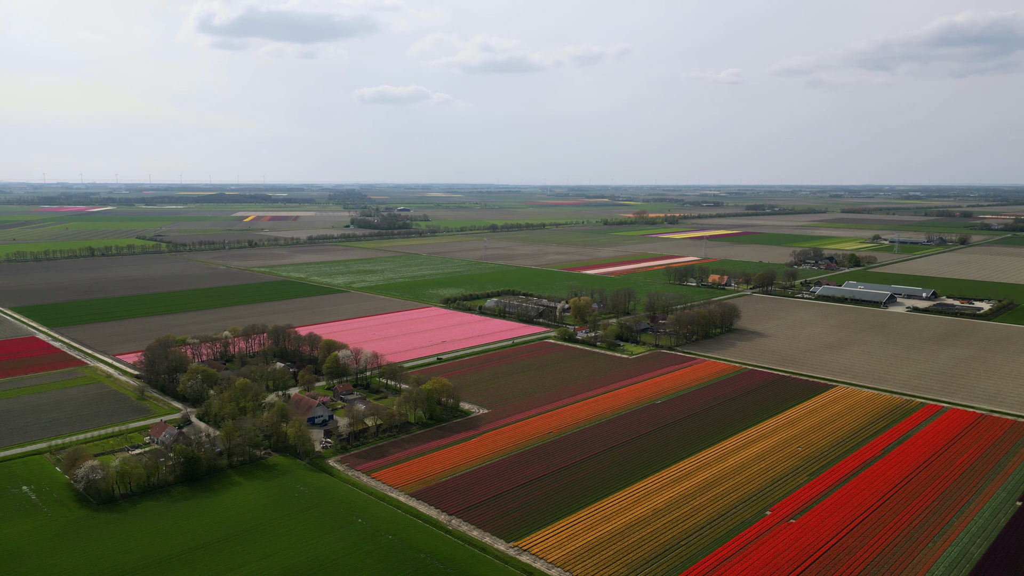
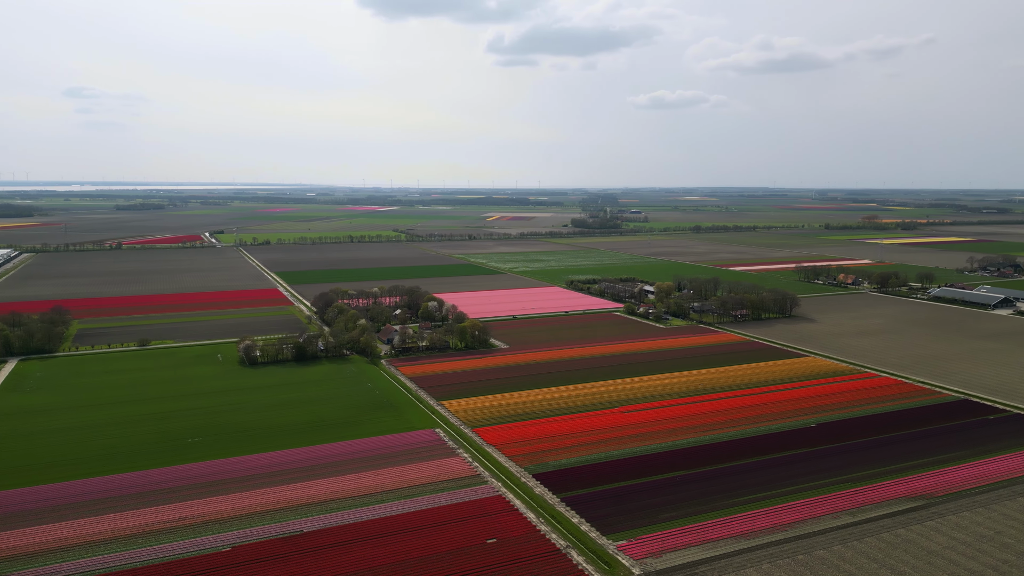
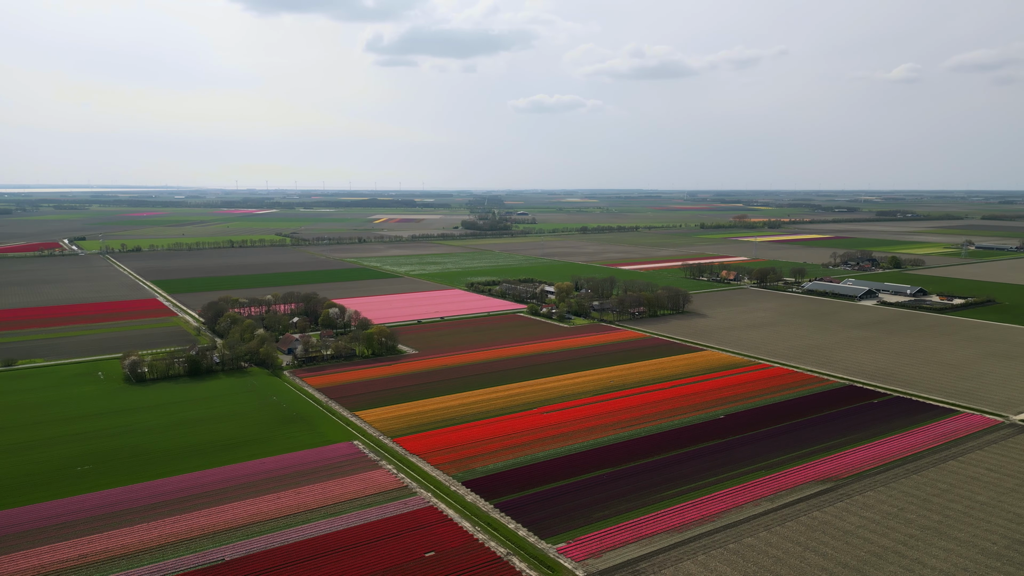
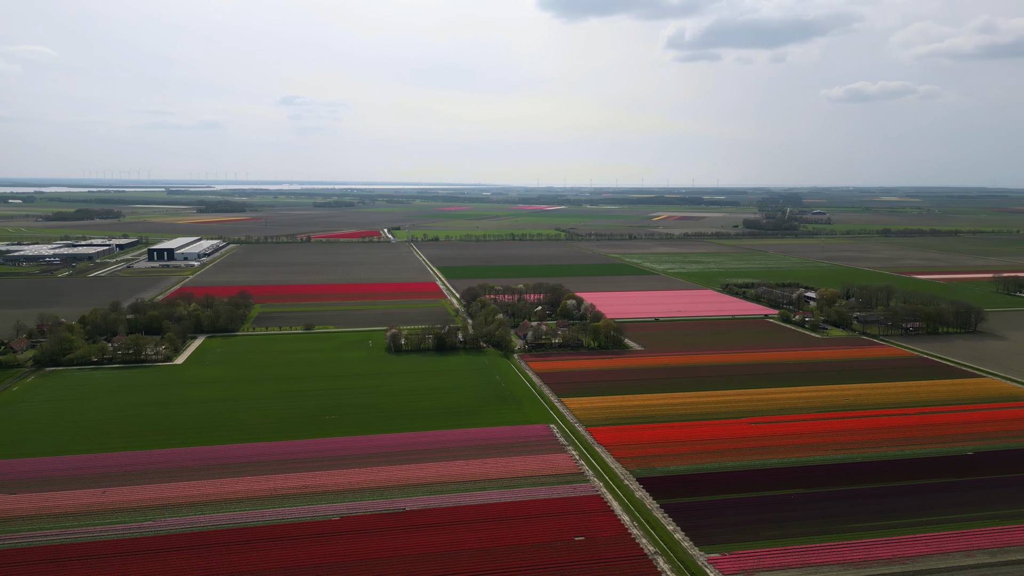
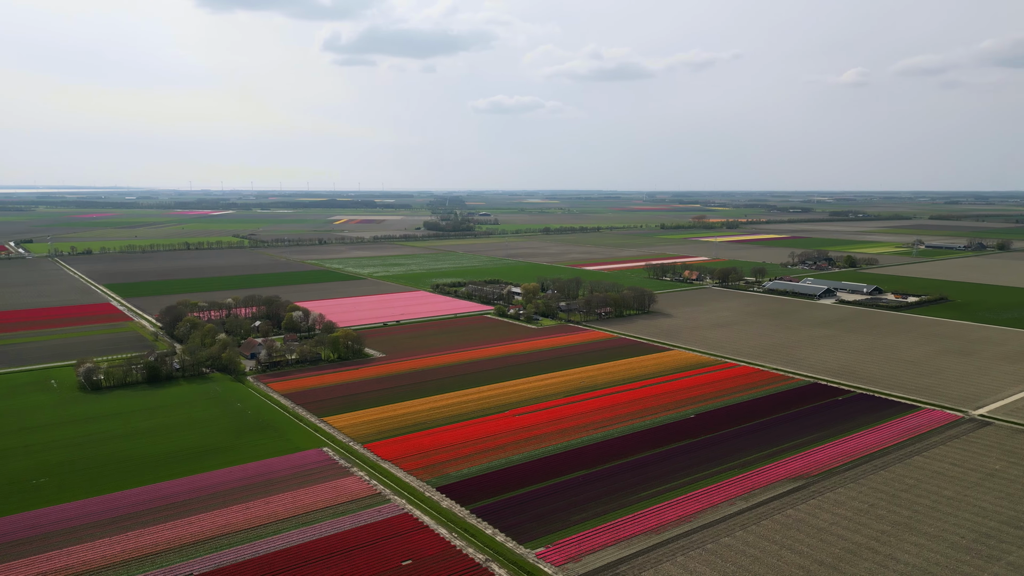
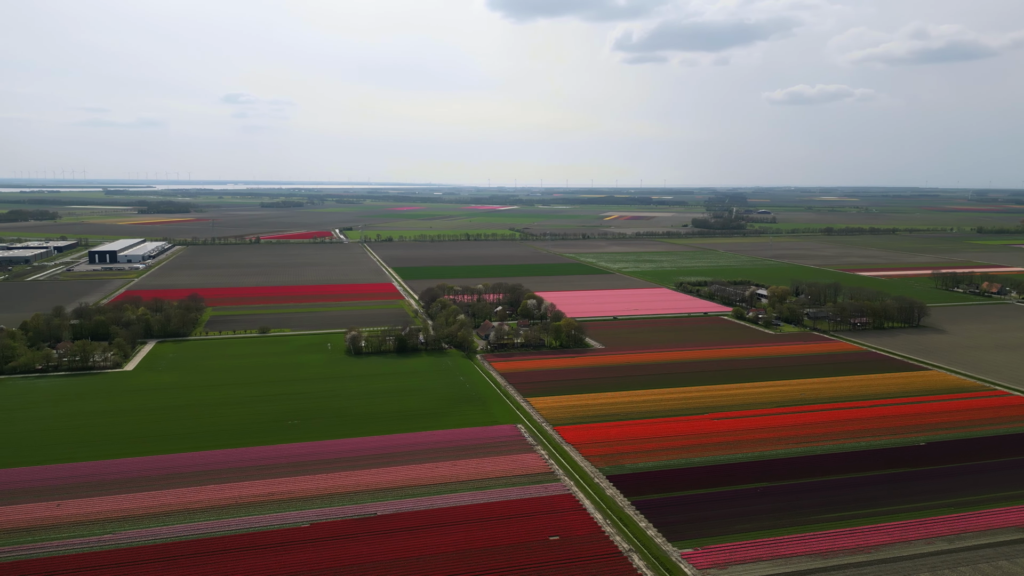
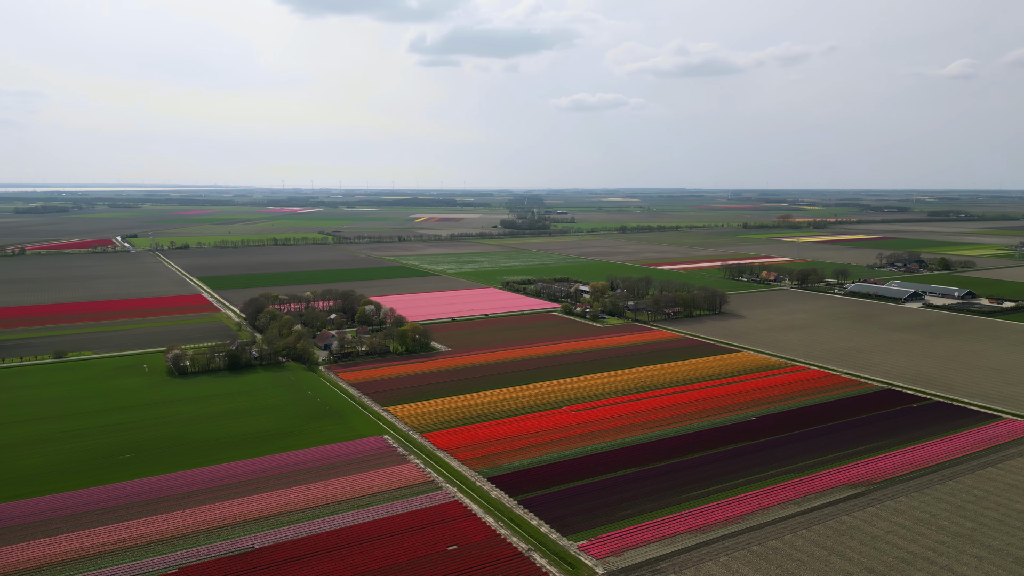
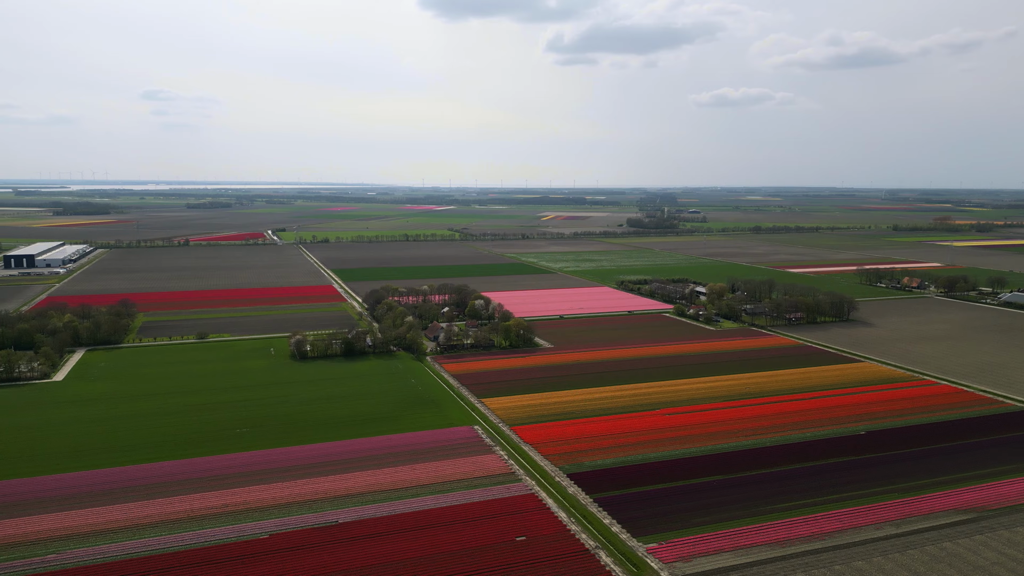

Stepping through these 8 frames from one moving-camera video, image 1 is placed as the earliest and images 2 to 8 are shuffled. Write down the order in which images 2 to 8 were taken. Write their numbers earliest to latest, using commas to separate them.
5, 3, 7, 2, 8, 6, 4
